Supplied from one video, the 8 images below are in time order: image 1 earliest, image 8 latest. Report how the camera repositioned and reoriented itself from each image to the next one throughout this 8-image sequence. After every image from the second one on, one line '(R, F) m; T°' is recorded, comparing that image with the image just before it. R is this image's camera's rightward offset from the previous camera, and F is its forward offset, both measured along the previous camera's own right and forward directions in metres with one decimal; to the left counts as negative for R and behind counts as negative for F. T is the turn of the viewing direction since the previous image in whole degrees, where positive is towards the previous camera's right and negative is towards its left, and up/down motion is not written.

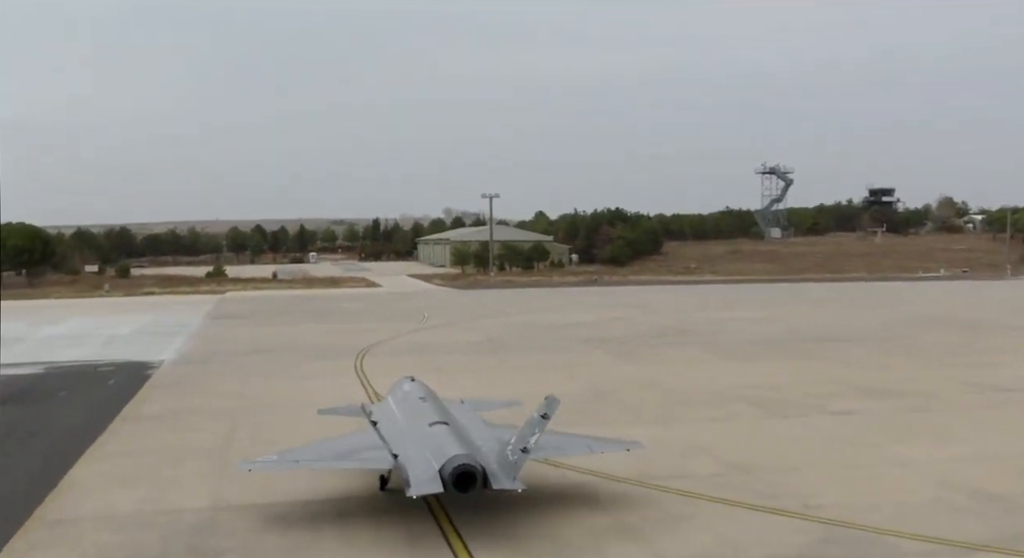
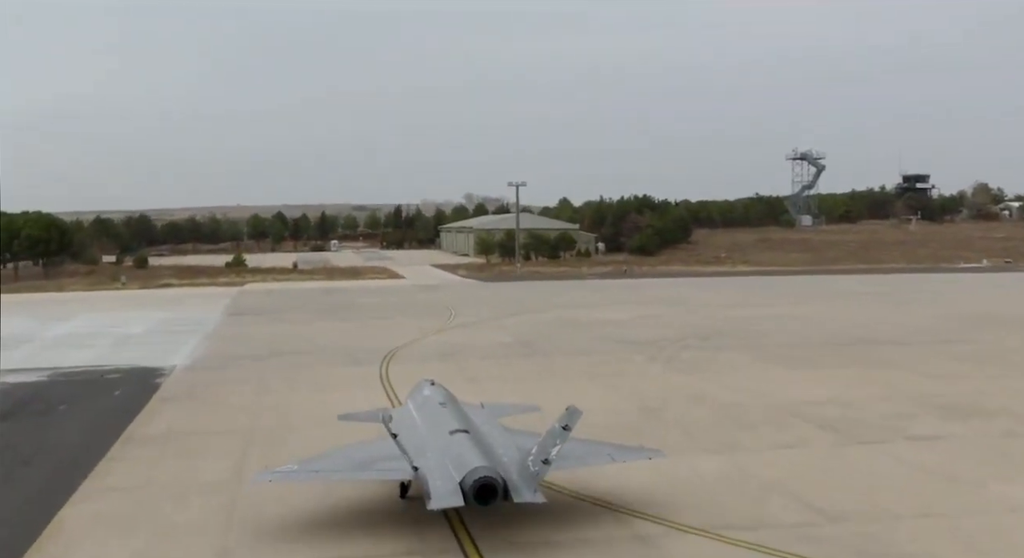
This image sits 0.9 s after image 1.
(-0.4, +1.9) m; -1°
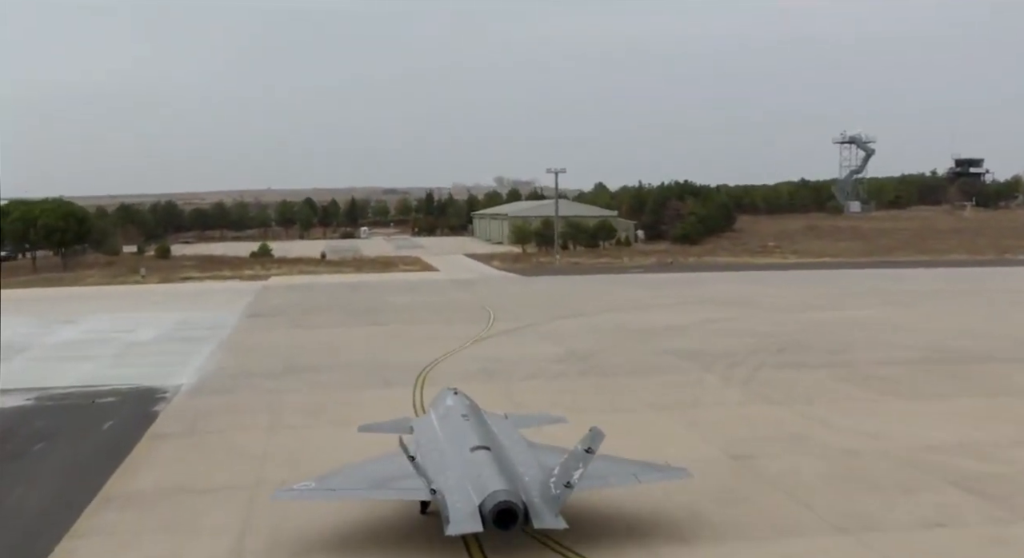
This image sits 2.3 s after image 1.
(-0.6, +3.2) m; -2°
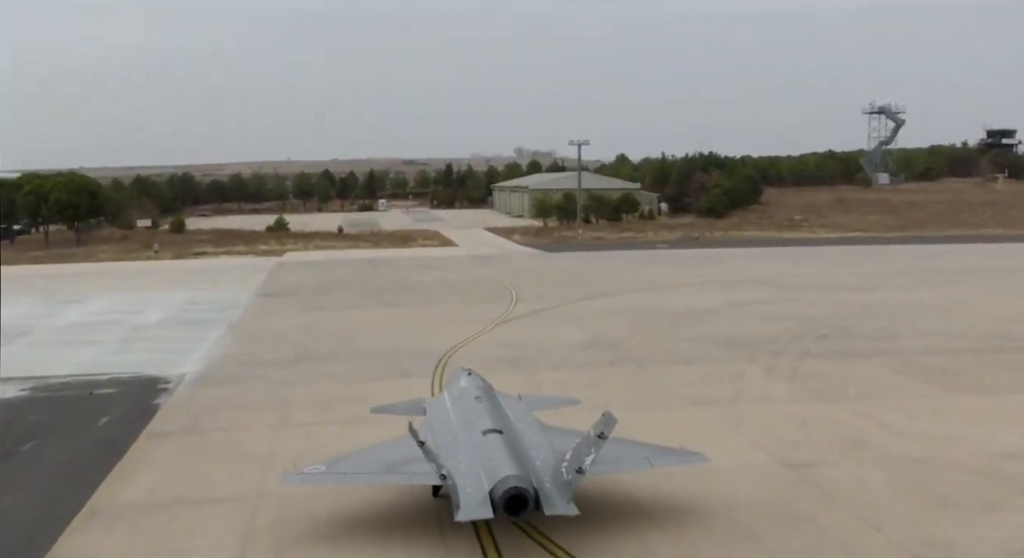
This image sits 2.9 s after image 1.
(-0.2, +1.4) m; -1°
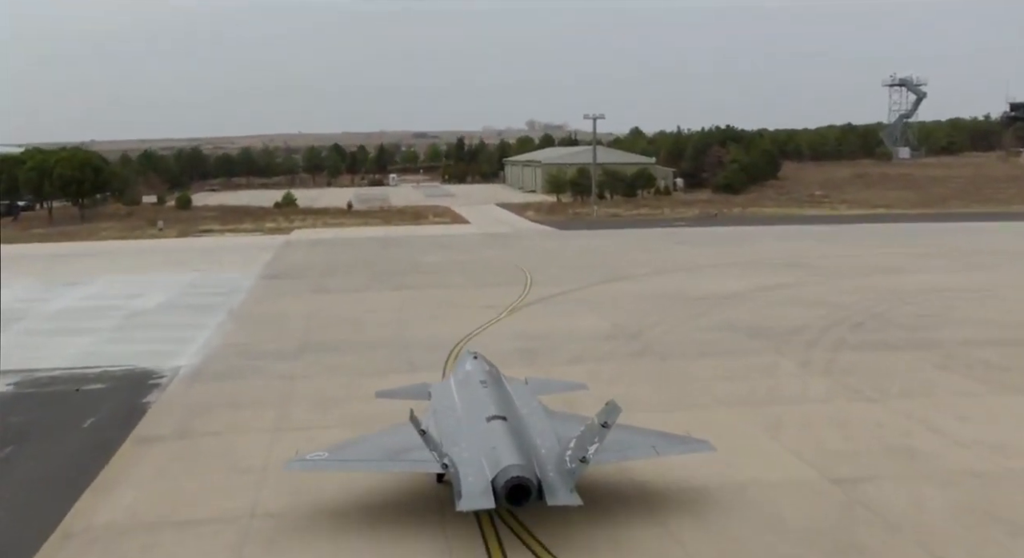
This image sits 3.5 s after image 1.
(-0.1, +1.3) m; -1°
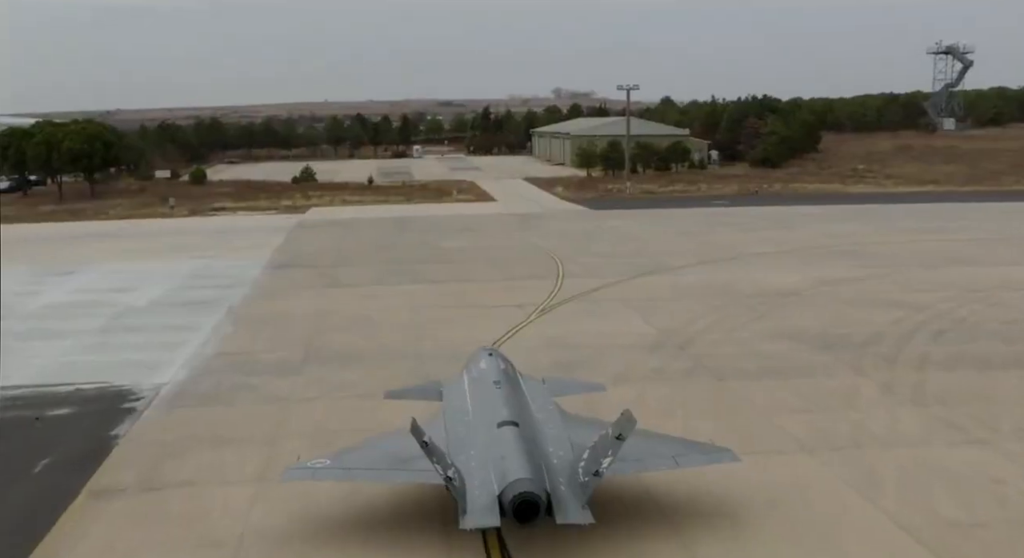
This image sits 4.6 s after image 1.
(-0.2, +2.5) m; -2°
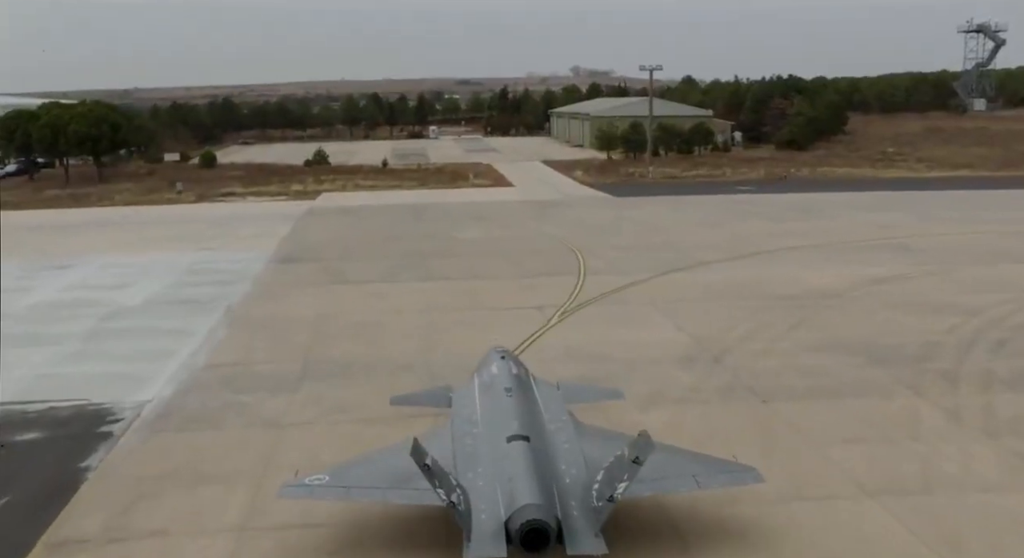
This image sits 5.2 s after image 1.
(0.0, +1.5) m; -1°
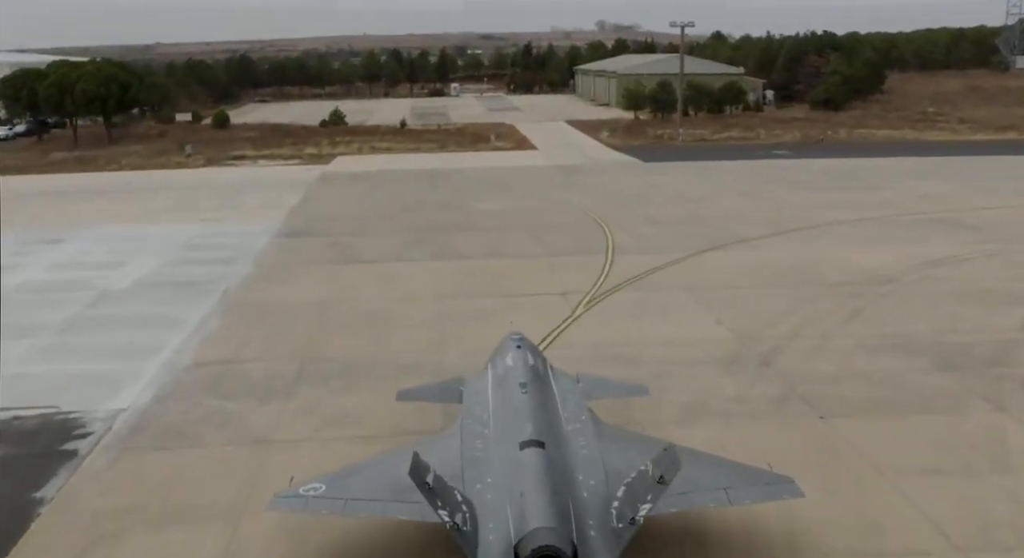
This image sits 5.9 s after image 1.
(0.0, +1.7) m; -2°
